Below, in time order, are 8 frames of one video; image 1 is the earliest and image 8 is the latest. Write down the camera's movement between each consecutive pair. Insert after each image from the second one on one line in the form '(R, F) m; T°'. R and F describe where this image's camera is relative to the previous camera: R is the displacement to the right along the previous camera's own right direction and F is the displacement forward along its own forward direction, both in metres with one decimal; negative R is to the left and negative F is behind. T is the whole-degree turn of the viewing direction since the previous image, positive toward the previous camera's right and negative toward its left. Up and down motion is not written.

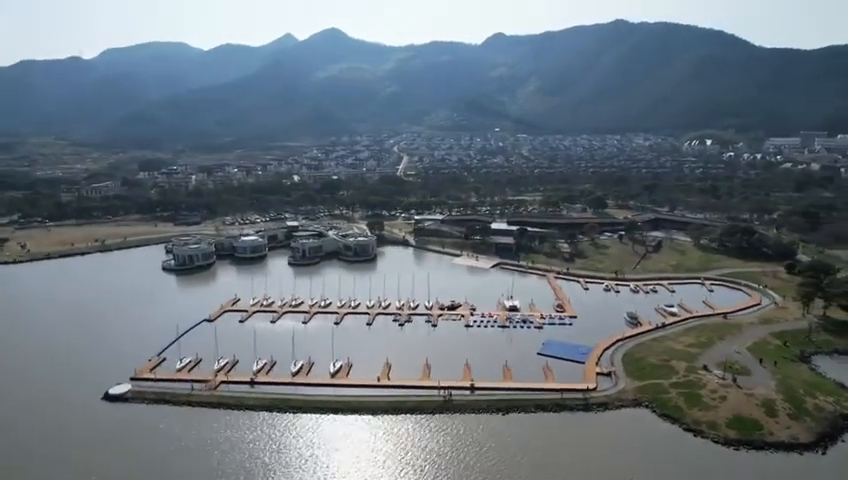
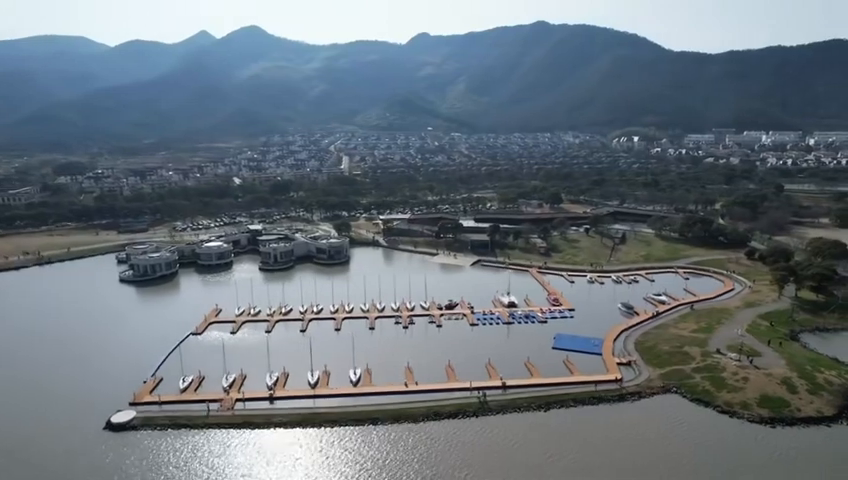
(-4.9, +1.1) m; +8°
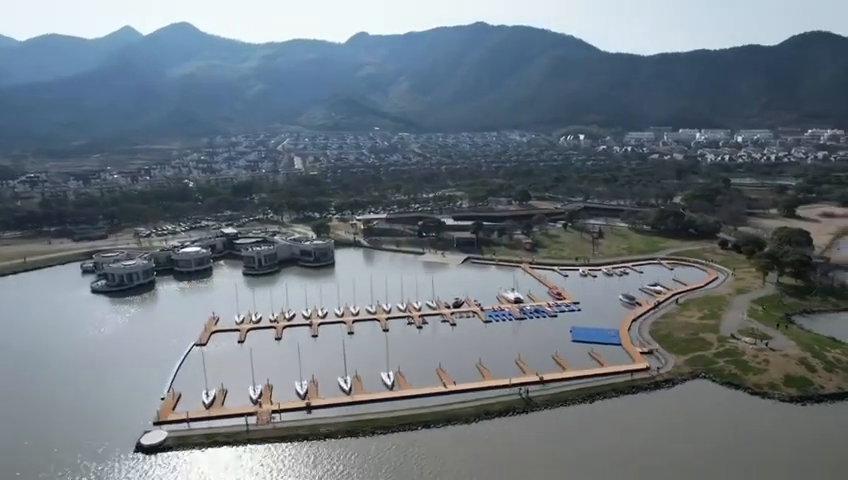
(-4.7, +0.8) m; +7°
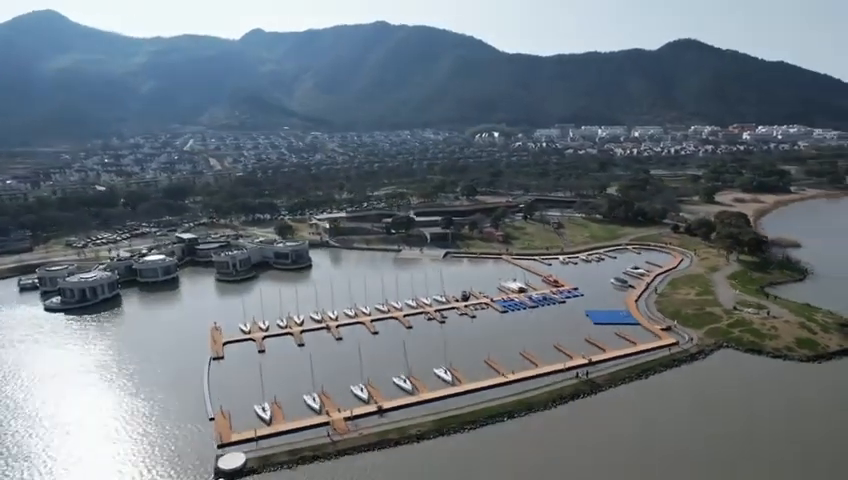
(-7.4, +1.2) m; +11°
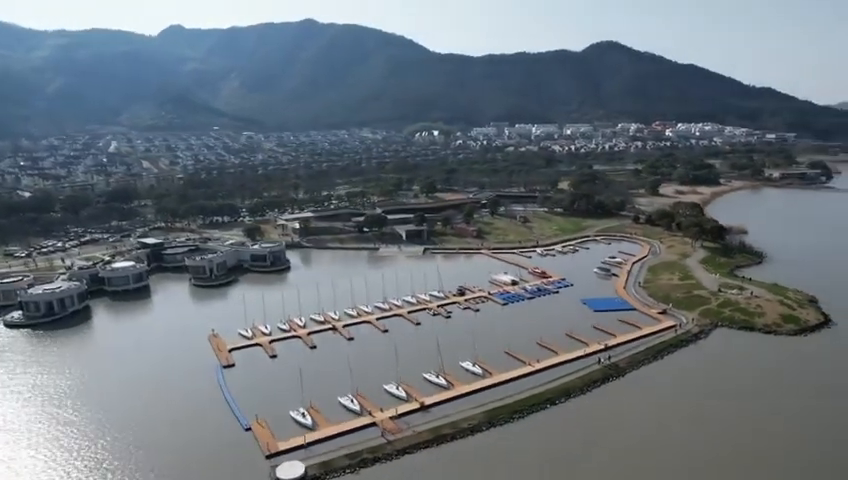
(-4.7, +0.6) m; +8°
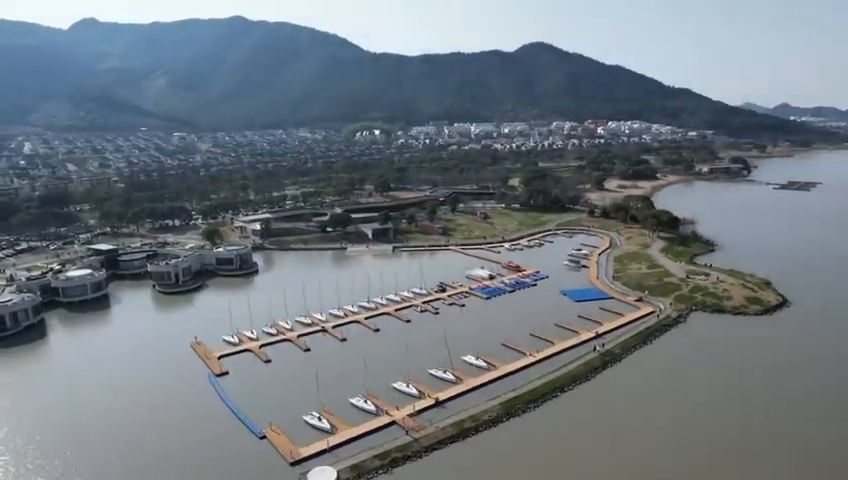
(-3.2, +0.4) m; +7°
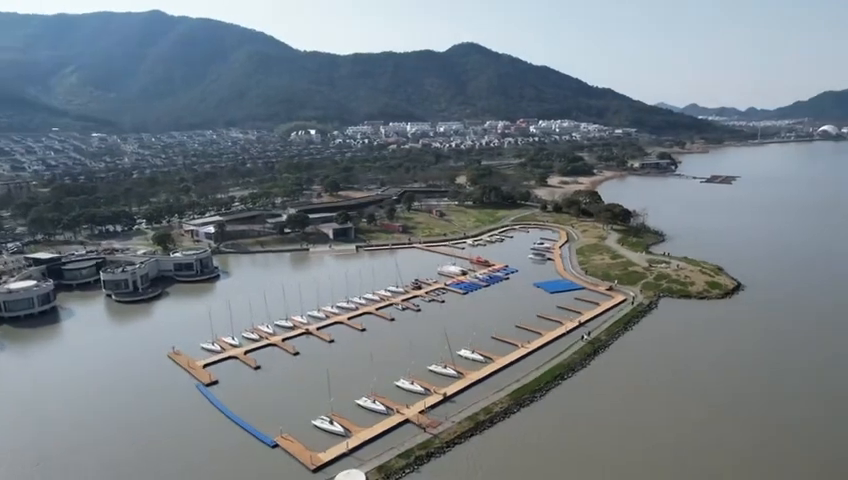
(-3.0, +0.4) m; +7°
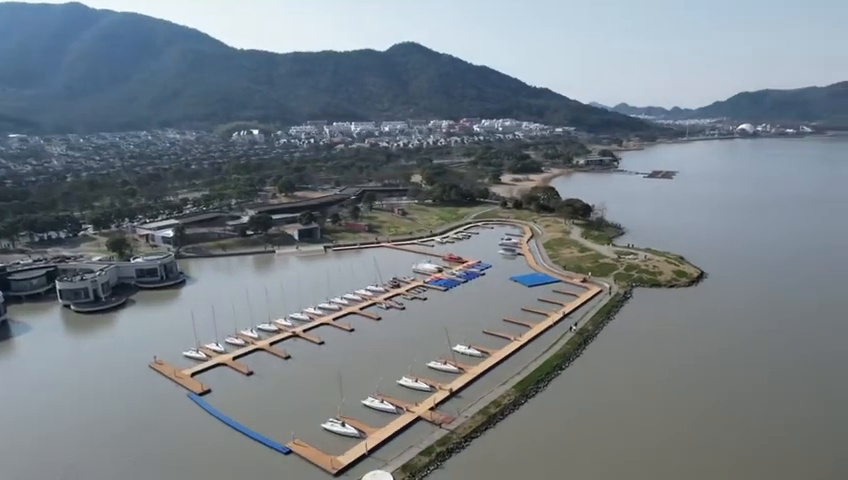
(-2.6, +0.3) m; +6°
